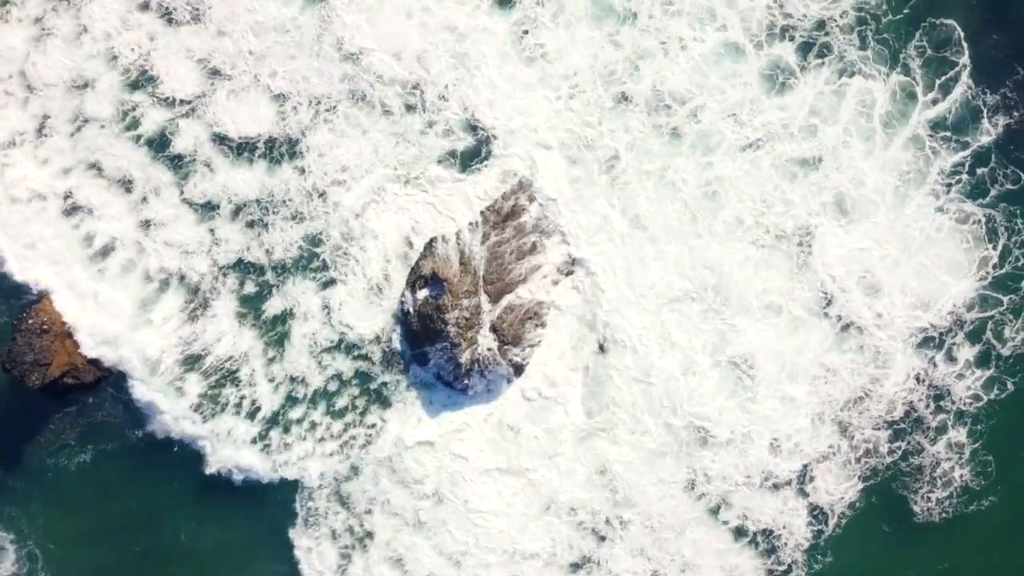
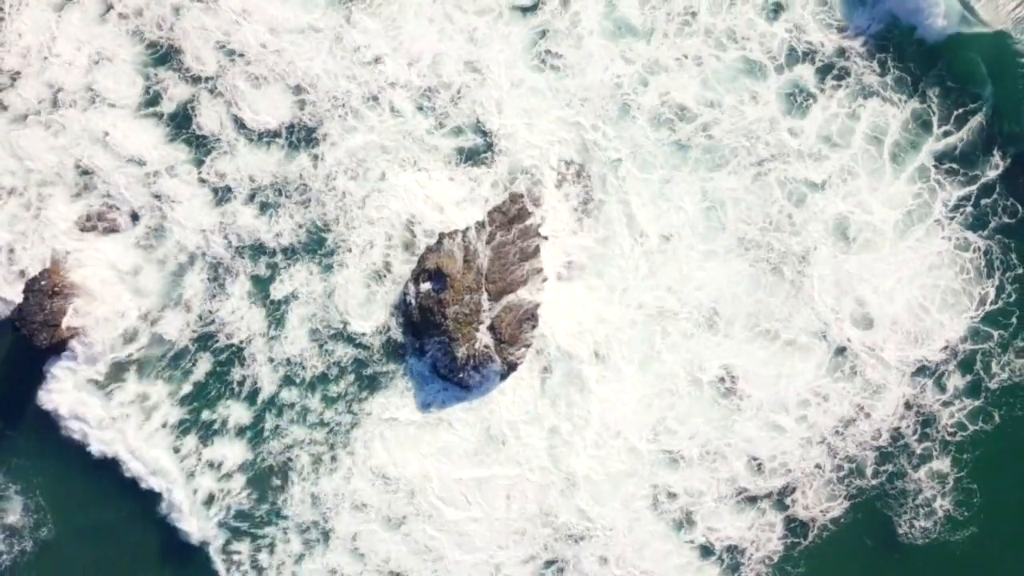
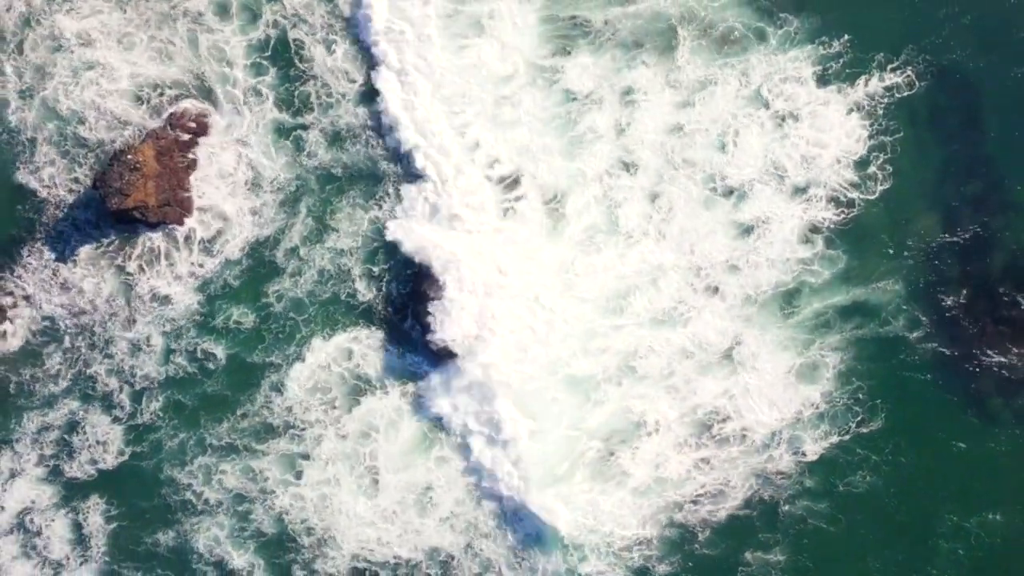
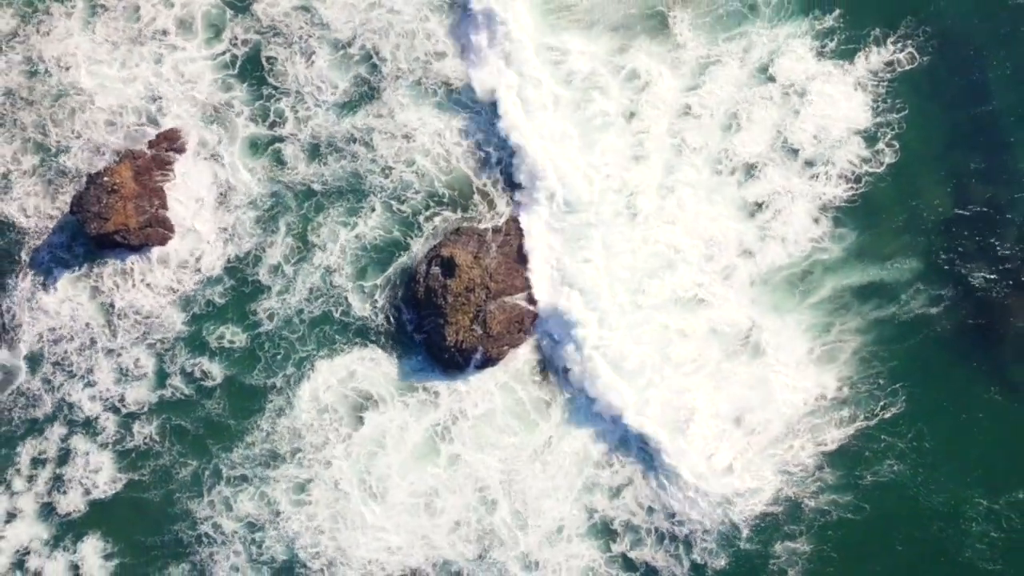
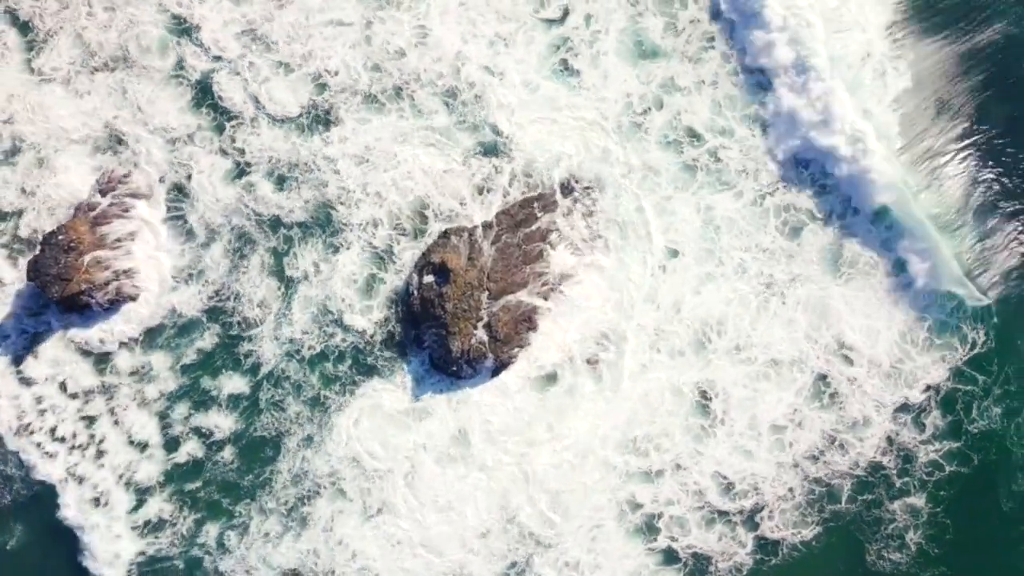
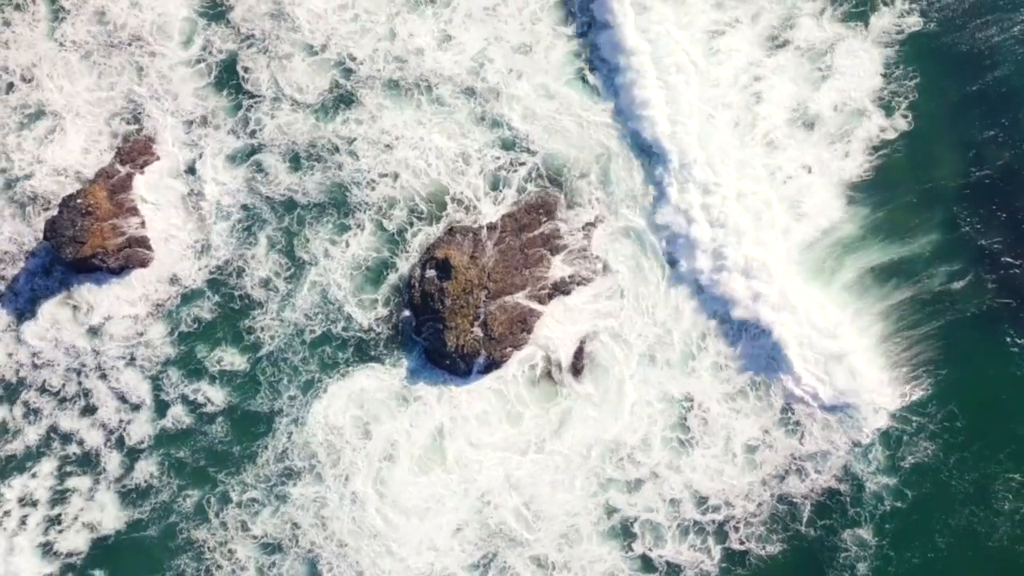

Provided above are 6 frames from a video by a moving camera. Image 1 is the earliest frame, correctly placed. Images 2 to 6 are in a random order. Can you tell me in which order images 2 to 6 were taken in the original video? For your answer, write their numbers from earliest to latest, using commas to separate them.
2, 5, 6, 4, 3
